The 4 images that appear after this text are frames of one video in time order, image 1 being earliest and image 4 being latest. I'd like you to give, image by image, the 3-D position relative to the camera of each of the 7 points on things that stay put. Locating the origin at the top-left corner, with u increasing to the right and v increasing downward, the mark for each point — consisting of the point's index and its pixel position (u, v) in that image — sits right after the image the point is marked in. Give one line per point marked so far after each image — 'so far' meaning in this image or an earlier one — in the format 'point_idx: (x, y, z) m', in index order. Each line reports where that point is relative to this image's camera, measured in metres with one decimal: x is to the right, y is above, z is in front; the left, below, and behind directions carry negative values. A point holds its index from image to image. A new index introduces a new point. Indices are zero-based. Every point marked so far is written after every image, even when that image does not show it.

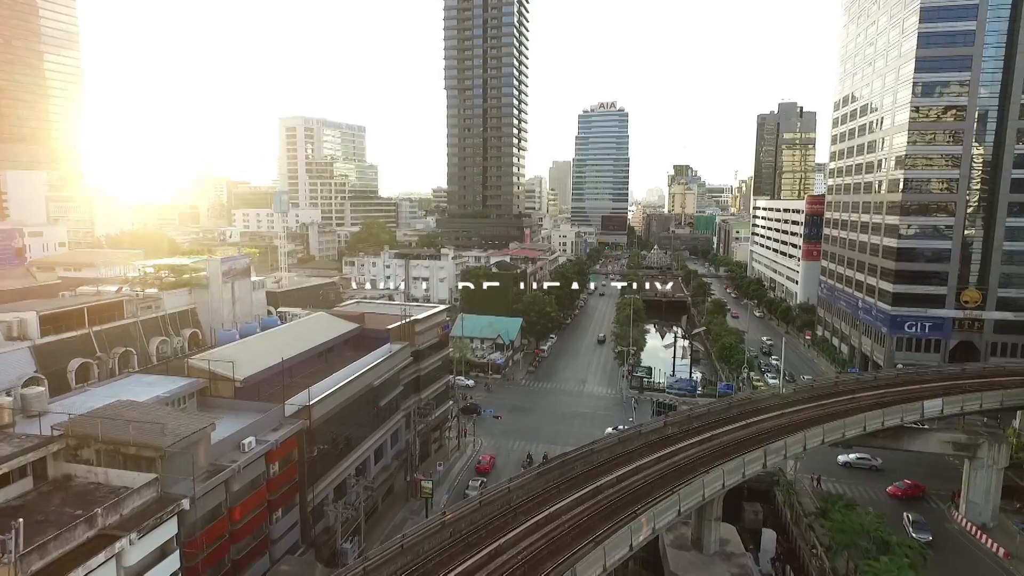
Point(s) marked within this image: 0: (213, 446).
0: (-9.9, -5.2, +19.7) m
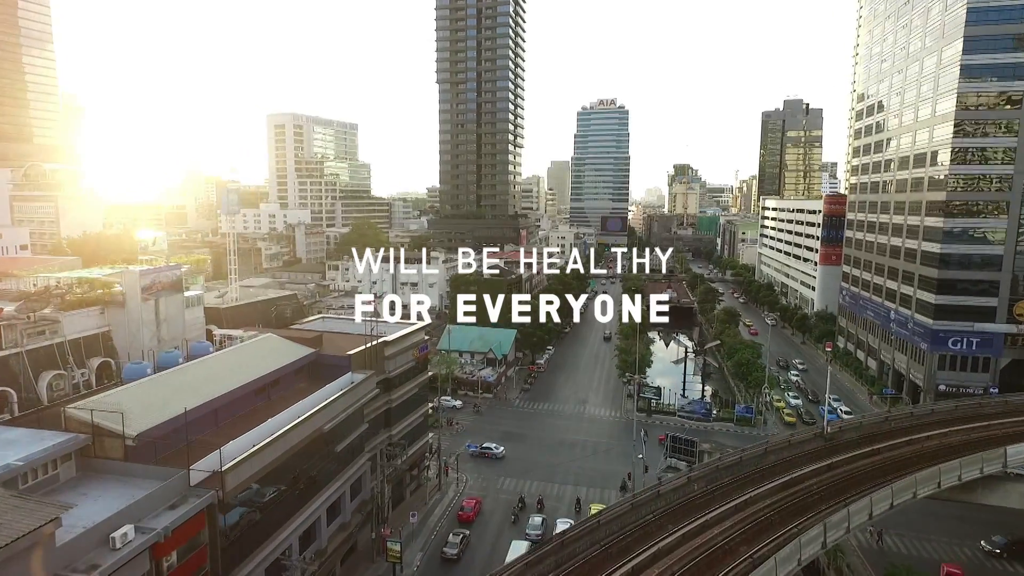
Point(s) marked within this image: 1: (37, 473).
0: (-10.5, -6.0, +13.8) m
1: (-13.3, -5.2, +16.6) m
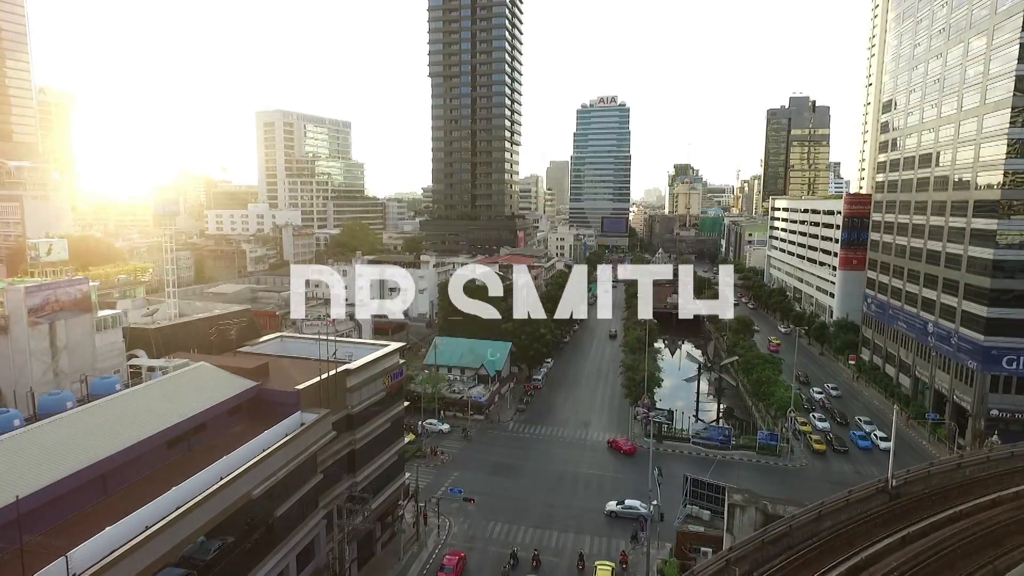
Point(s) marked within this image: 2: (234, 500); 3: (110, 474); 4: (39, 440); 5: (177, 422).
0: (-10.9, -6.7, +8.5) m
1: (-13.7, -5.9, +11.2) m
2: (-8.4, -6.4, +18.2) m
3: (-11.5, -5.3, +17.1) m
4: (-12.8, -4.1, +16.1) m
5: (-10.9, -4.4, +19.5) m
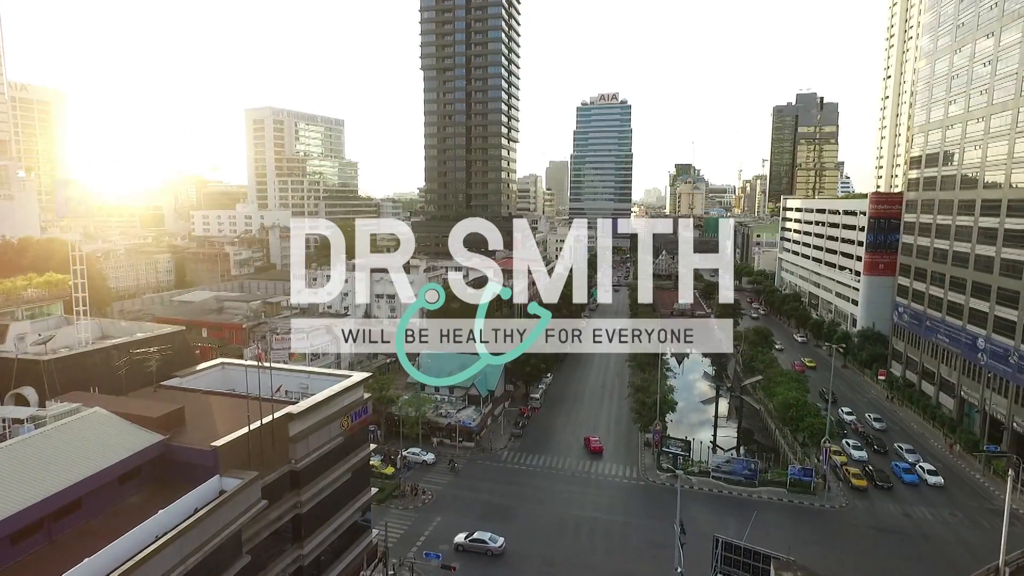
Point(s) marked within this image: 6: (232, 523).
0: (-11.3, -7.4, +3.1) m
1: (-14.1, -6.6, +5.8) m
2: (-8.8, -7.1, +12.8) m
3: (-11.9, -6.0, +11.7) m
4: (-13.2, -4.8, +10.7) m
5: (-11.3, -5.1, +14.1) m
6: (-7.8, -6.5, +16.8) m
